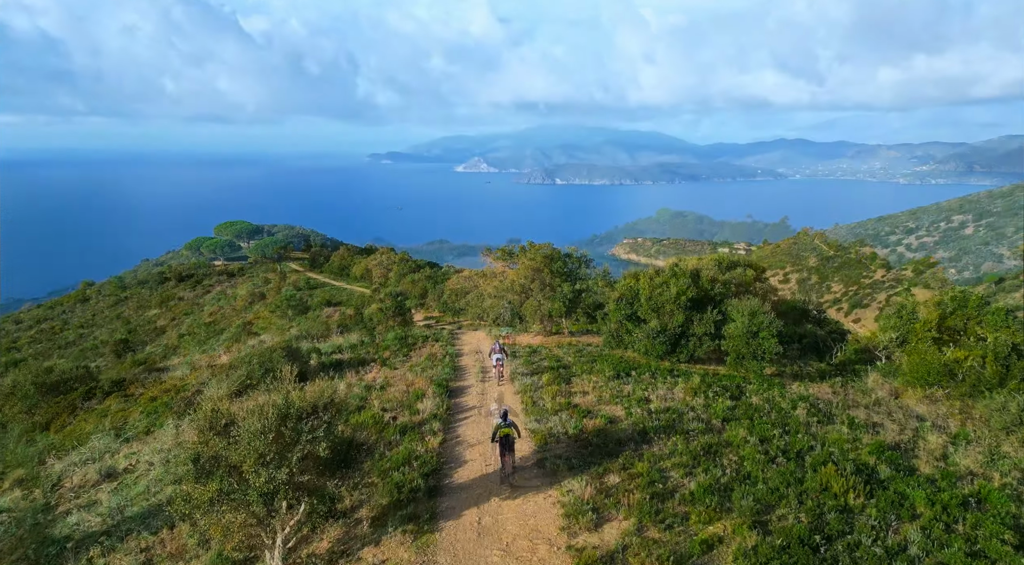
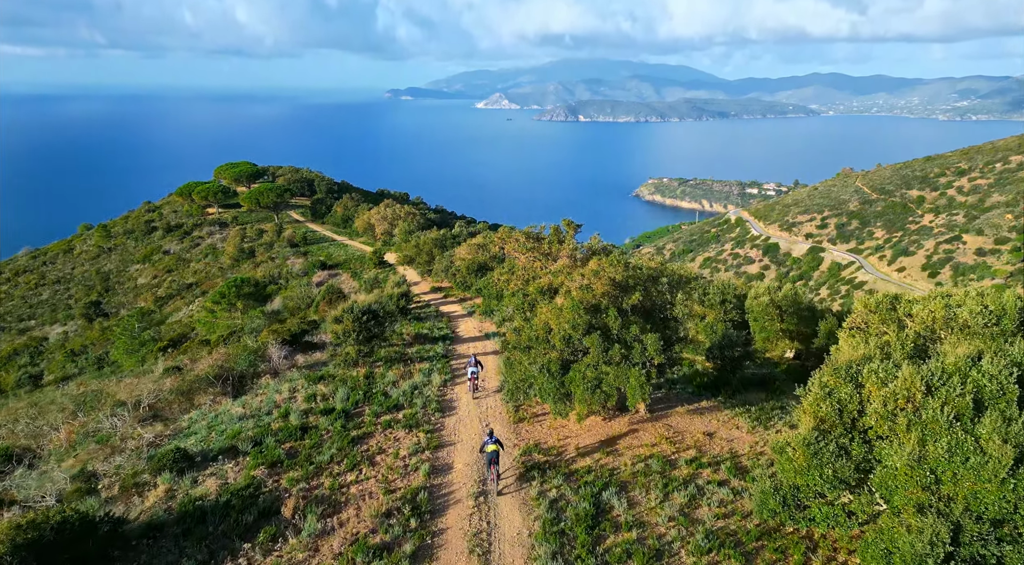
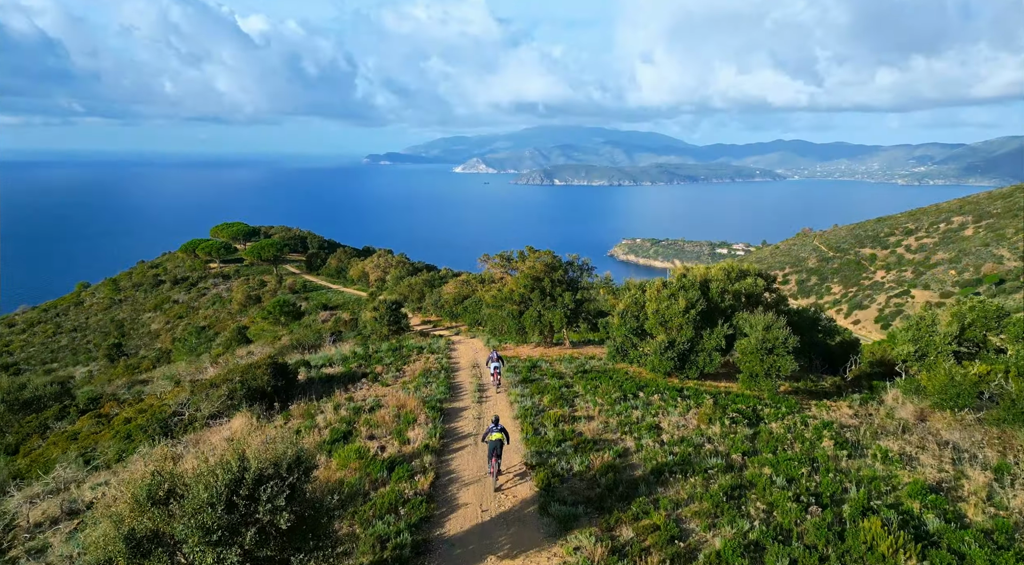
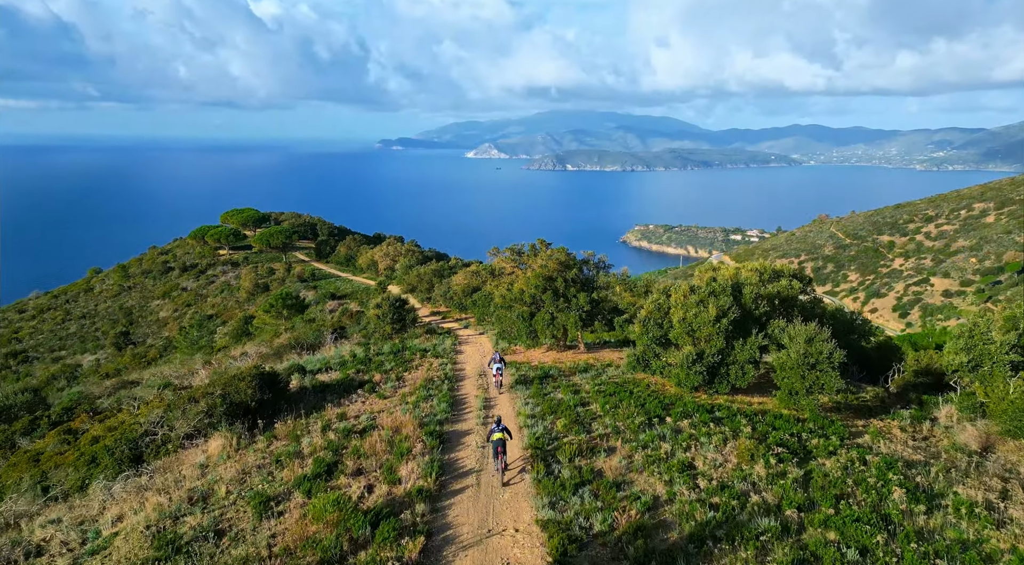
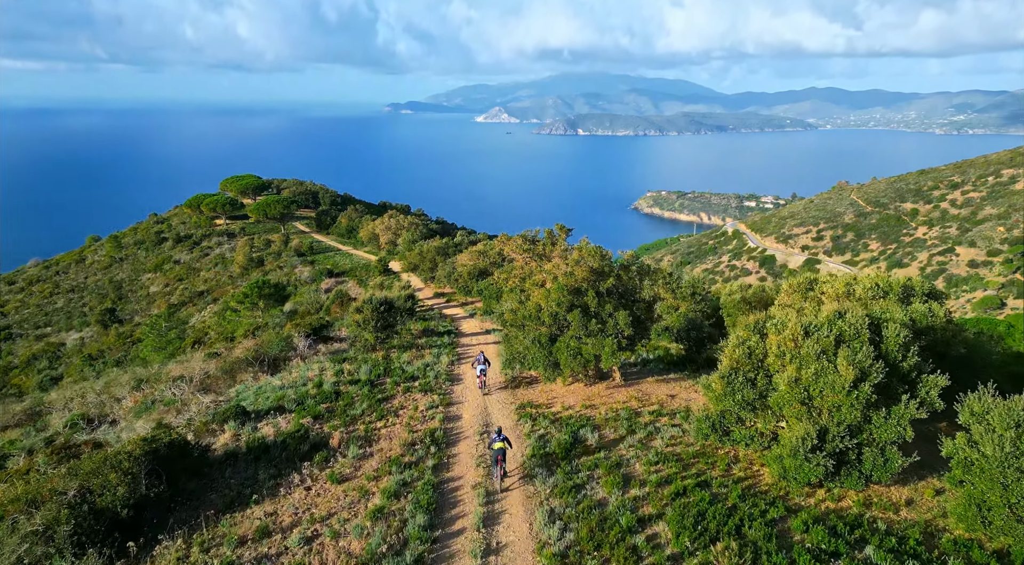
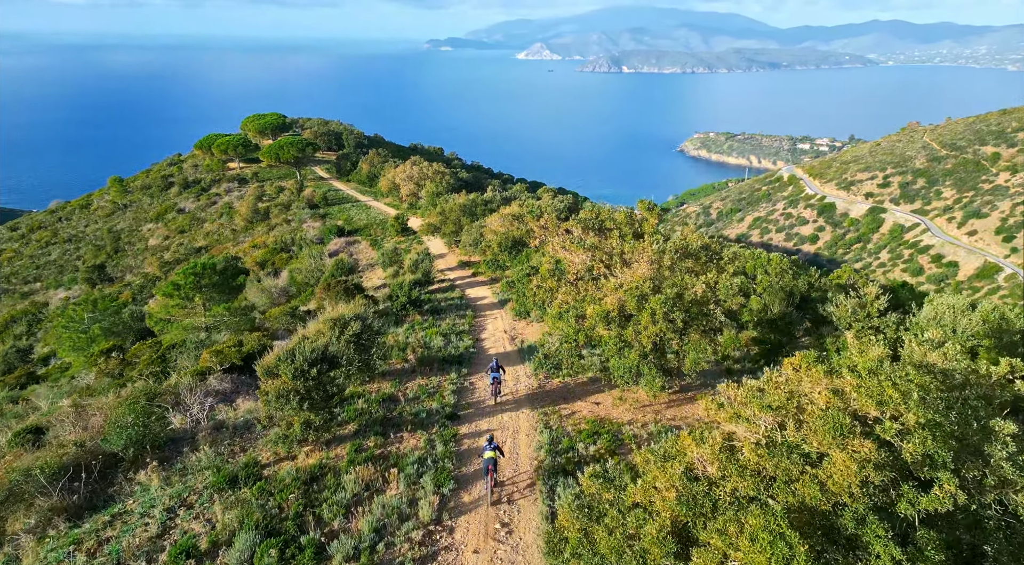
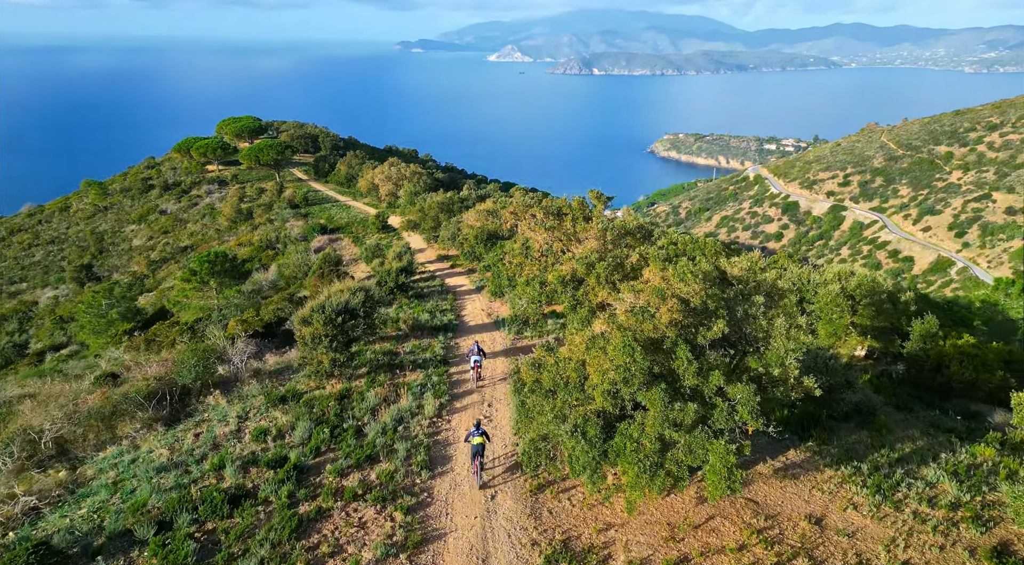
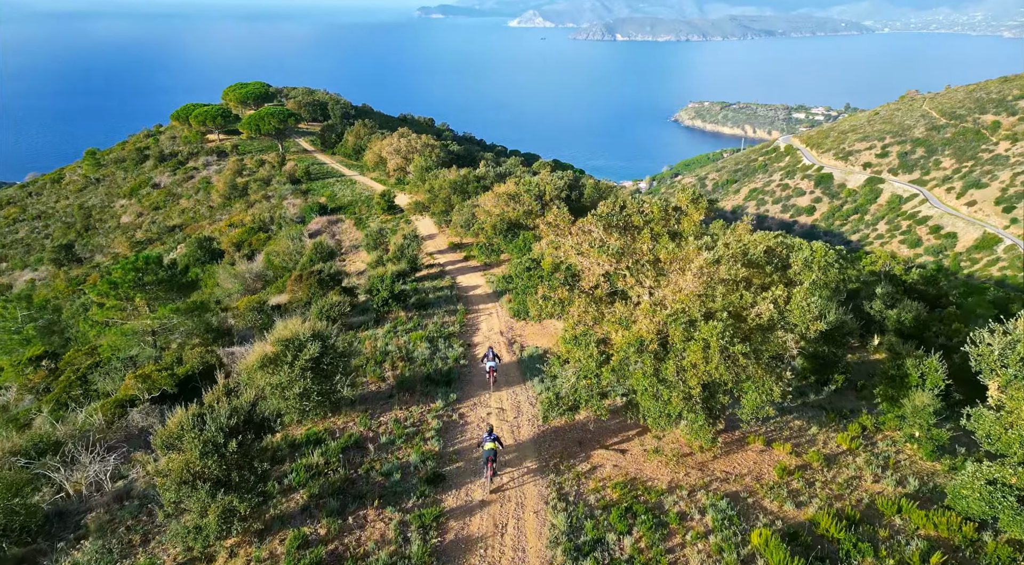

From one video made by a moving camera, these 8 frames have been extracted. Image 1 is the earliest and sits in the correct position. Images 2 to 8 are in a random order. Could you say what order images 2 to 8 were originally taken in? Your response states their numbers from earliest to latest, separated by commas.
3, 4, 5, 2, 7, 6, 8
